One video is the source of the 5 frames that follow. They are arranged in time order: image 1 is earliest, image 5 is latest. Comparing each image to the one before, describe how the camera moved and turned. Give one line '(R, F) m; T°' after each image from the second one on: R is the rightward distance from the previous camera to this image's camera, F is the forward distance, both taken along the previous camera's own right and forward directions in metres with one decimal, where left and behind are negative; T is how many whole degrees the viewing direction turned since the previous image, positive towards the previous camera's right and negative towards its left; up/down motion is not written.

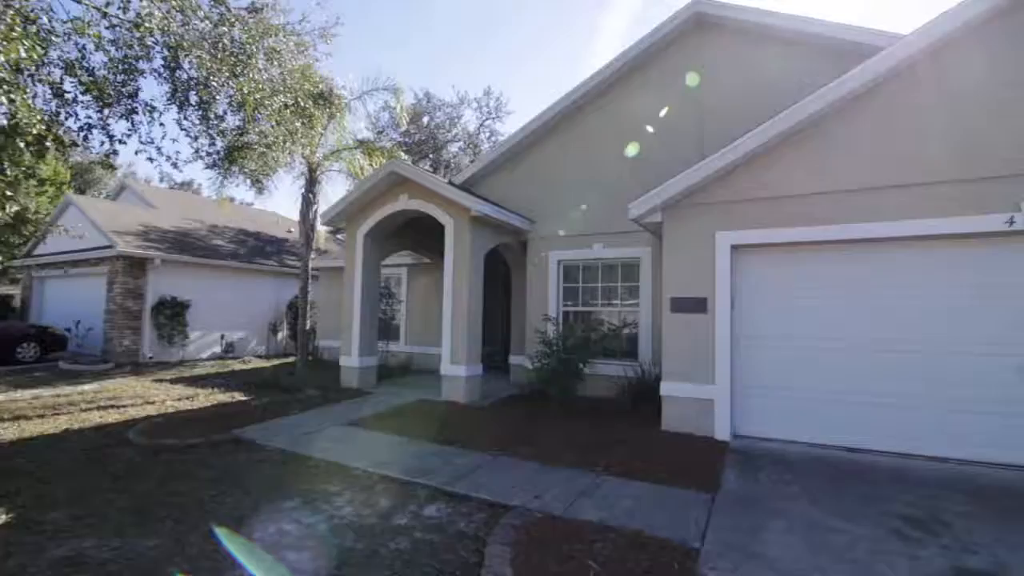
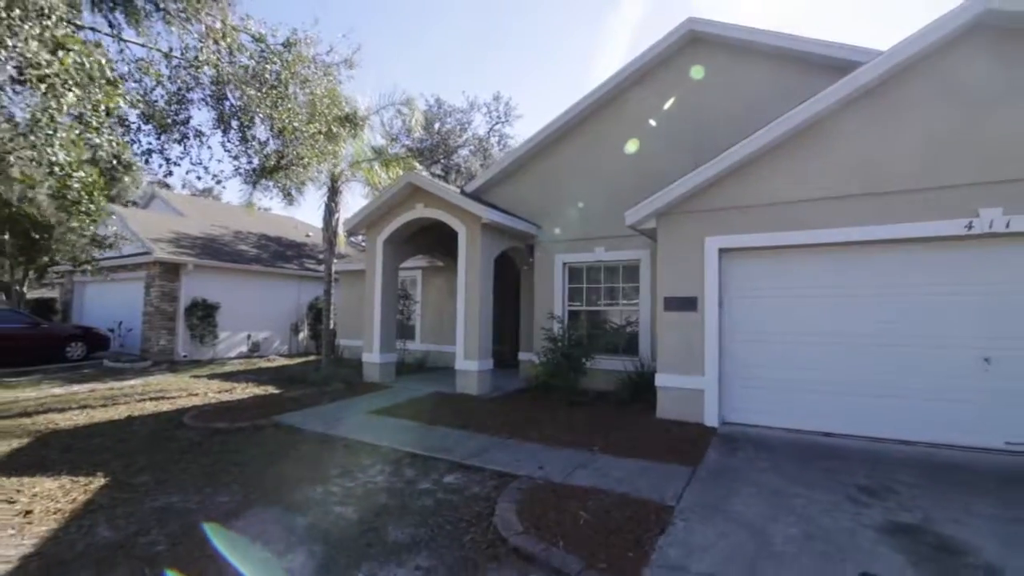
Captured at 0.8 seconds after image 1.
(0.0, -0.7) m; -1°
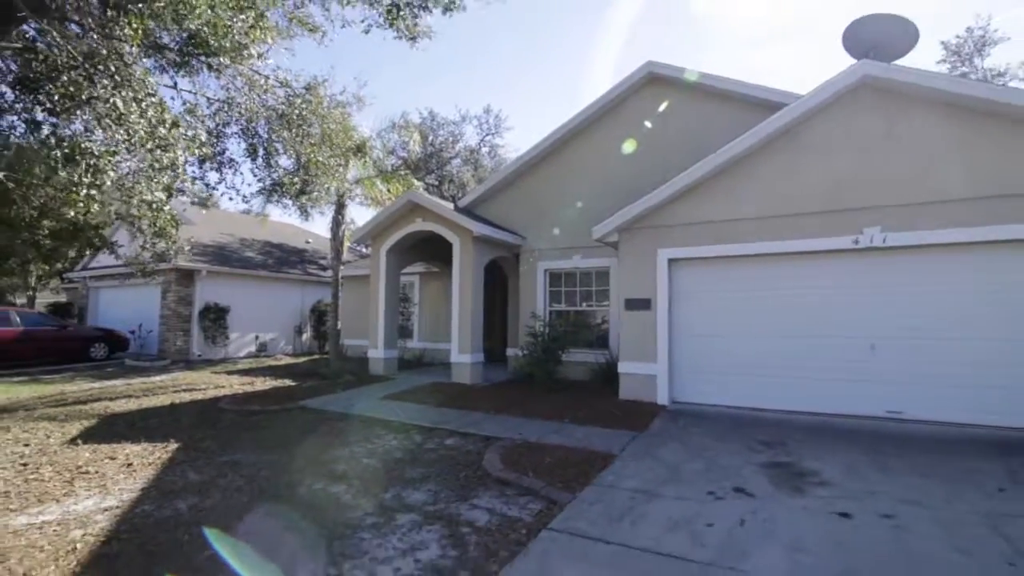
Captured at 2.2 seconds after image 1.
(+0.1, -1.4) m; +1°
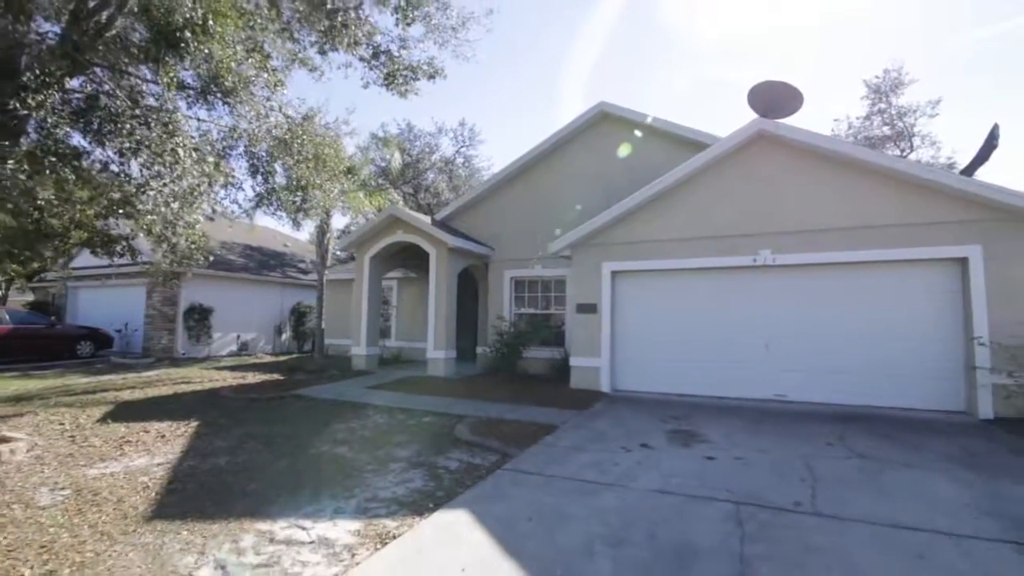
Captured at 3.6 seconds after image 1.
(+0.1, -1.5) m; +4°
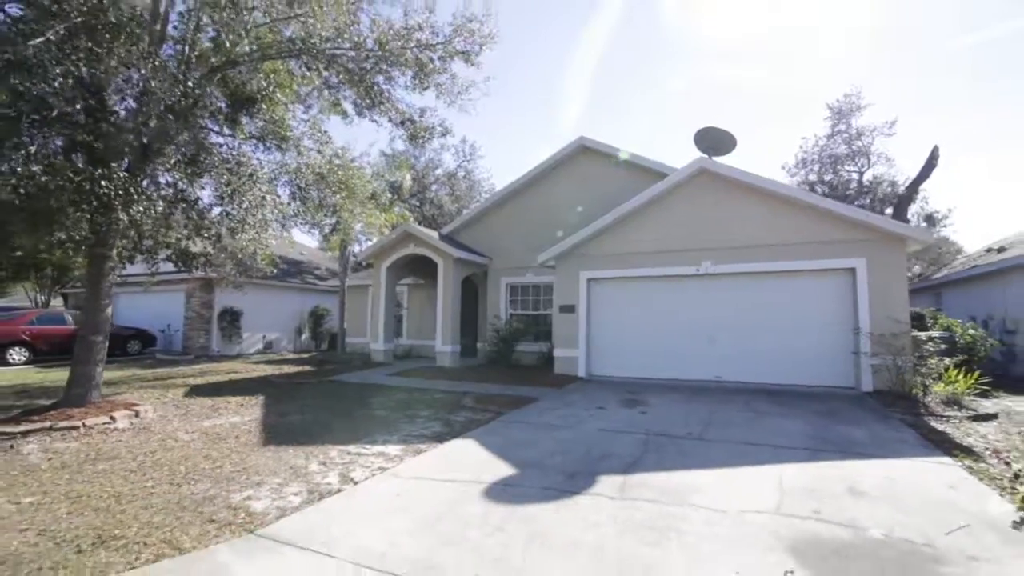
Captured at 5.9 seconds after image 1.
(+0.1, -2.2) m; 0°
